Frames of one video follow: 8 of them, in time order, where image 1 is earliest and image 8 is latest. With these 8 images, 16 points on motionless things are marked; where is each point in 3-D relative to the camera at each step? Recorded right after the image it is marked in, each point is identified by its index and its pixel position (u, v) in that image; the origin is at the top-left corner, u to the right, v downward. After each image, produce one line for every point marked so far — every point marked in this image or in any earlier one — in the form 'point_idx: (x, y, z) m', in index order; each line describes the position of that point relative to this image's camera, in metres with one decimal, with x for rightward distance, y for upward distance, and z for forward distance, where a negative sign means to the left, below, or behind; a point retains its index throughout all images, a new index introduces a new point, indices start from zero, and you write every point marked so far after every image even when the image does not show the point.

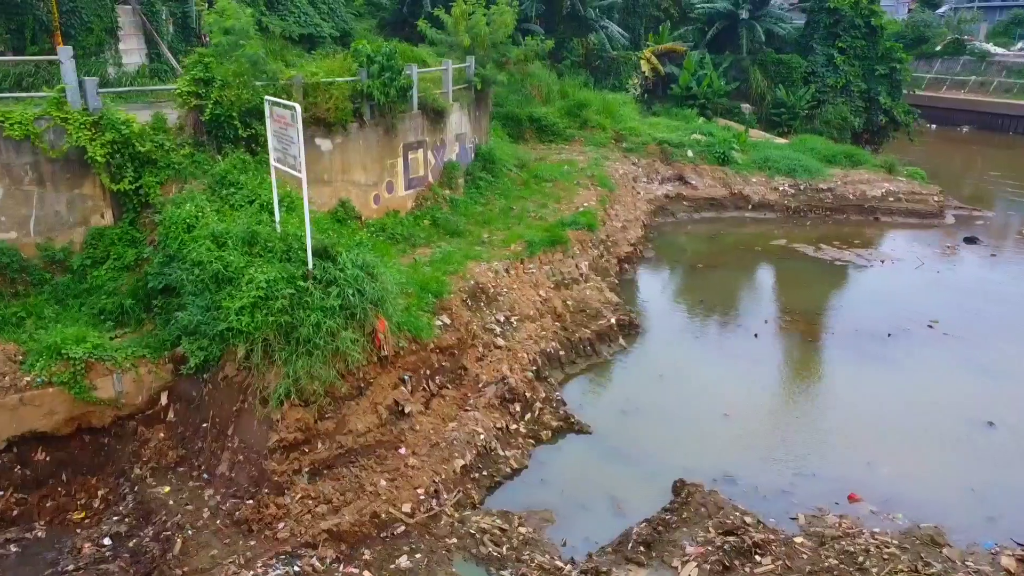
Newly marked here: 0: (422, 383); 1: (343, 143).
0: (-0.9, -1.0, +8.1) m
1: (-2.3, +2.0, +11.0) m
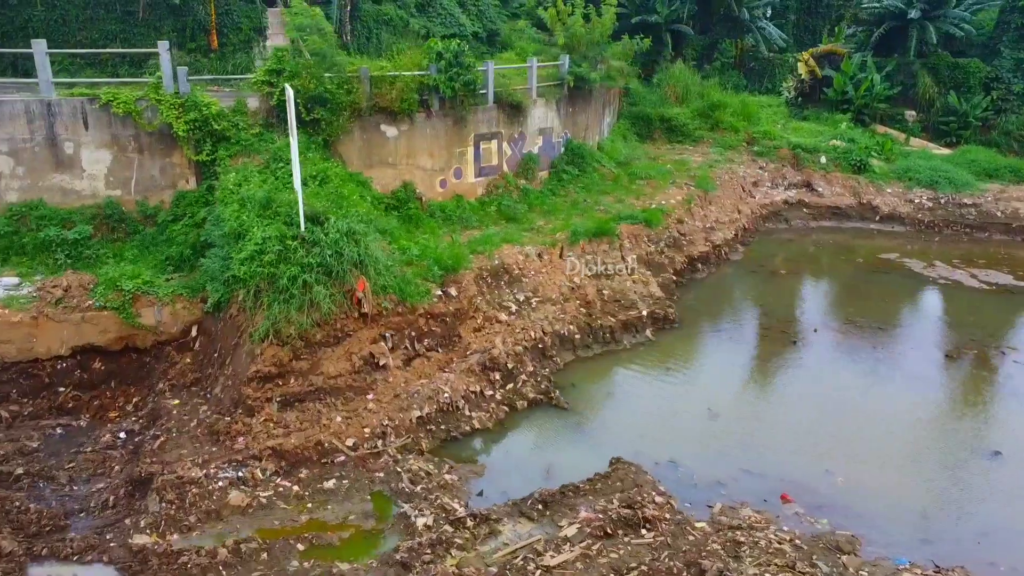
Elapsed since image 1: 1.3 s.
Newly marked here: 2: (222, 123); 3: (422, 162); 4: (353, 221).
0: (-1.2, -0.6, +9.1) m
1: (-1.6, +2.4, +12.3) m
2: (-3.8, +2.2, +10.6) m
3: (-1.4, +2.0, +12.6) m
4: (-2.0, +0.8, +9.2) m
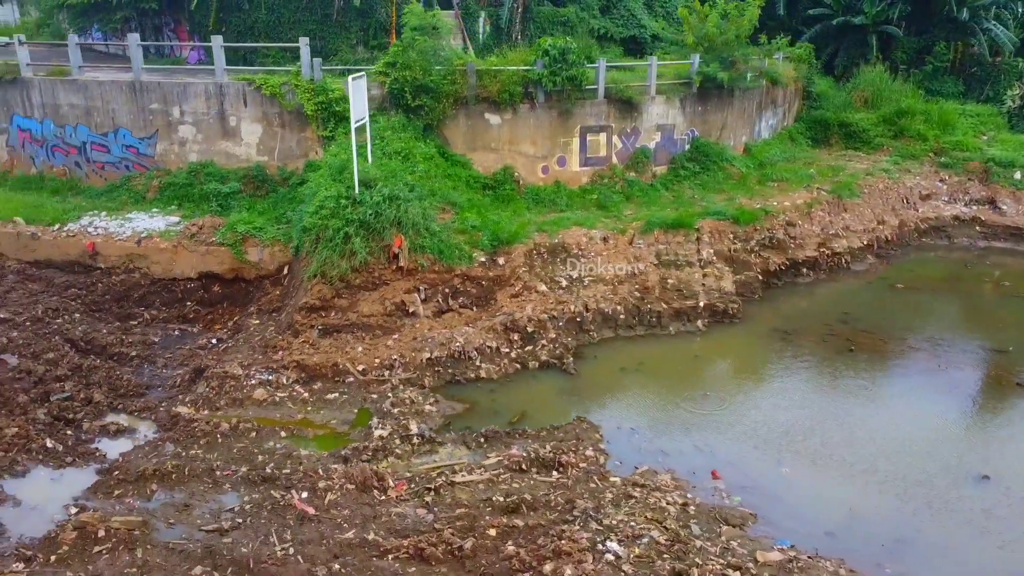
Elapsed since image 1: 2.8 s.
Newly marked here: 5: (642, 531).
0: (-1.0, -0.1, +10.6) m
1: (0.0, +2.9, +13.6) m
2: (-2.7, +2.9, +12.7) m
3: (+0.2, +2.4, +13.9) m
4: (-1.6, +1.3, +10.8) m
5: (+1.1, -2.1, +6.8) m
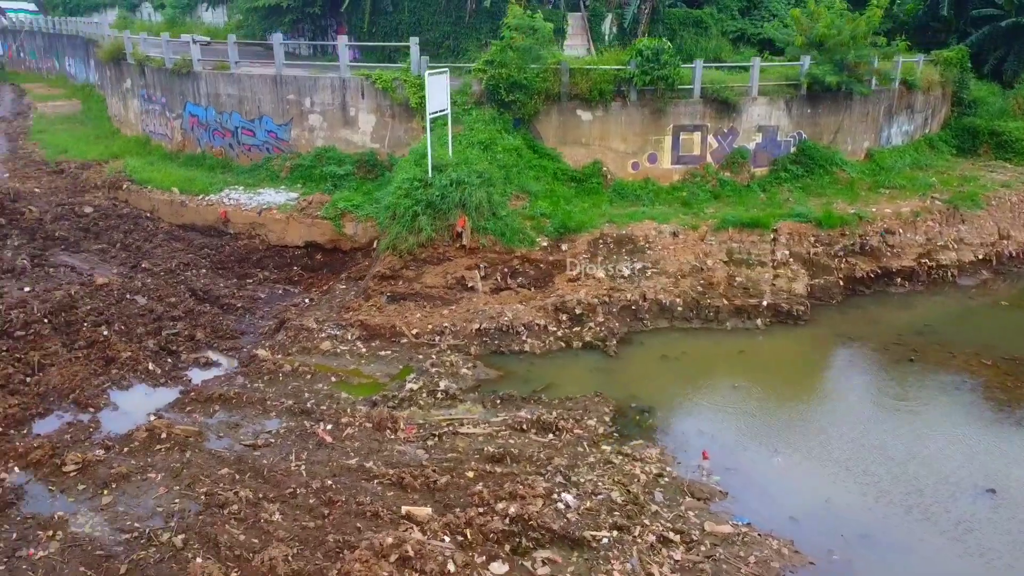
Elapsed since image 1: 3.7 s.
0: (-0.2, +0.2, +11.5) m
1: (+1.6, +3.1, +14.3) m
2: (-1.2, +3.3, +14.0) m
3: (+1.9, +2.6, +14.5) m
4: (-0.6, +1.7, +11.9) m
5: (+0.8, -1.9, +7.4) m
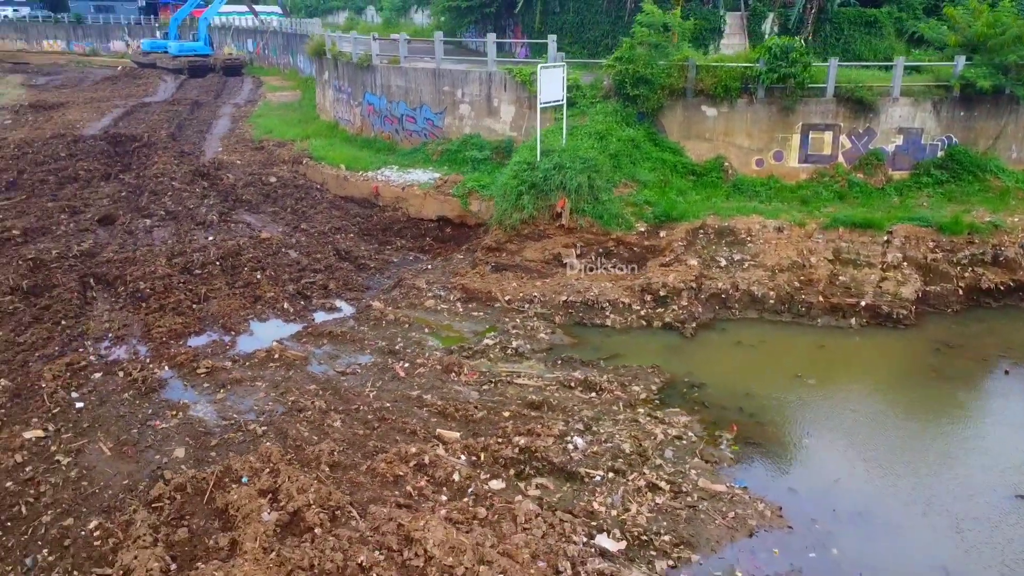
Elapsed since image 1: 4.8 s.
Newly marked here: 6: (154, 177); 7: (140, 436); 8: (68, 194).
0: (+1.3, +0.5, +12.4) m
1: (+4.0, +3.2, +14.6) m
2: (+1.2, +3.7, +15.0) m
3: (+4.2, +2.7, +14.8) m
4: (+1.1, +2.0, +12.9) m
5: (+1.1, -1.5, +8.2) m
6: (-7.5, +2.3, +16.7) m
7: (-3.8, -1.5, +8.2) m
8: (-8.9, +1.9, +16.0) m
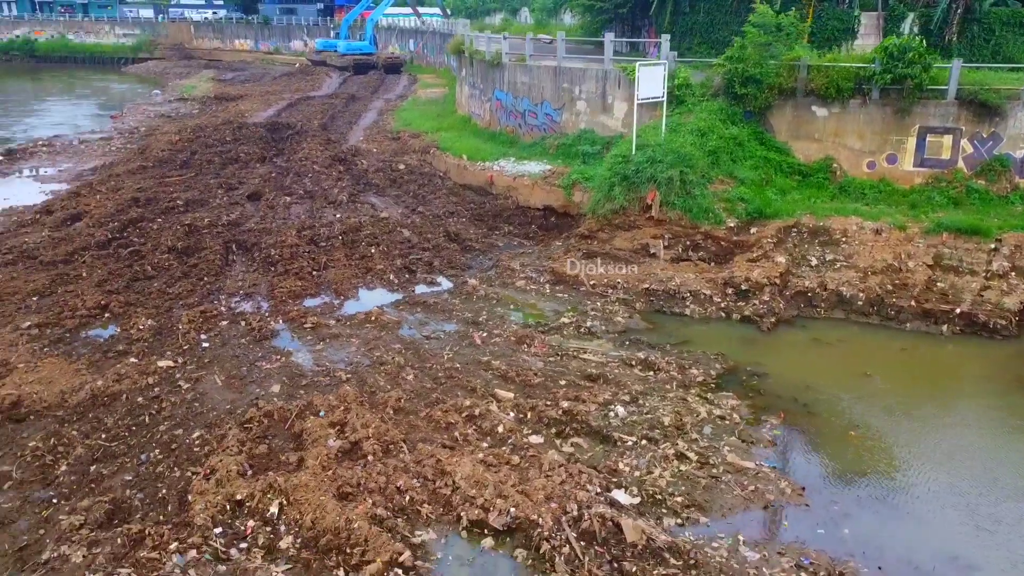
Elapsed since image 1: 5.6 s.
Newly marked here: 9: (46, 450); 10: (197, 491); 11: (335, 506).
0: (+2.7, +0.7, +12.8) m
1: (+5.9, +3.2, +14.5) m
2: (+3.3, +3.8, +15.4) m
3: (+6.2, +2.6, +14.6) m
4: (+2.7, +2.2, +13.3) m
5: (+1.6, -1.4, +8.7) m
6: (-4.9, +3.0, +18.6) m
7: (-3.2, -1.0, +9.6) m
8: (-6.5, +2.6, +18.2) m
9: (-4.5, -1.6, +7.7) m
10: (-2.7, -1.8, +6.9) m
11: (-1.5, -1.8, +6.7) m
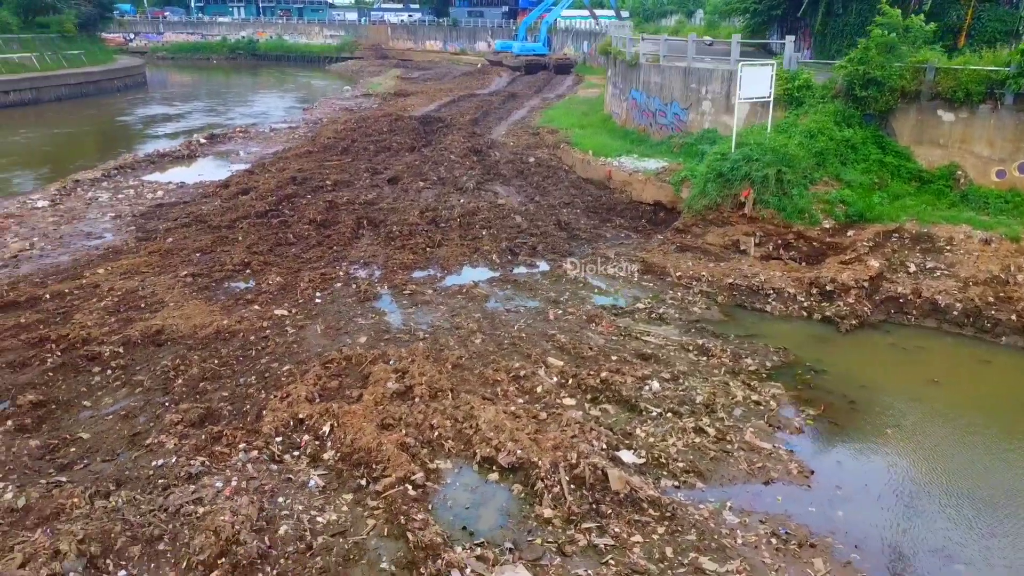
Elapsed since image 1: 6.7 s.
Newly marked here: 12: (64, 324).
0: (+4.2, +0.7, +13.0) m
1: (+7.9, +2.9, +13.8) m
2: (+5.6, +3.7, +15.3) m
3: (+8.1, +2.4, +13.9) m
4: (+4.4, +2.2, +13.4) m
5: (+2.1, -1.2, +9.2) m
6: (-1.8, +3.5, +20.3) m
7: (-2.3, -0.5, +11.1) m
8: (-3.4, +3.2, +20.2) m
9: (-4.1, -0.9, +9.6) m
10: (-2.5, -1.3, +8.4) m
11: (-1.4, -1.4, +7.9) m
12: (-6.1, -0.5, +10.8) m
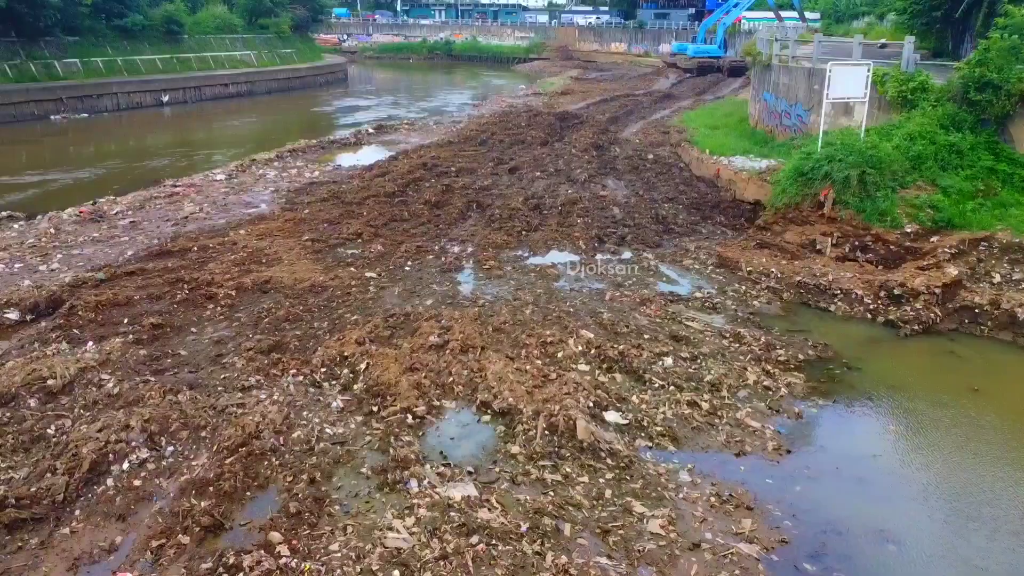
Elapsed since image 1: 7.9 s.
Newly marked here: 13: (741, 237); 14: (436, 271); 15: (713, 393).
0: (+5.4, +0.7, +12.8) m
1: (+9.4, +2.6, +12.9) m
2: (+7.5, +3.6, +14.8) m
3: (+9.6, +2.1, +12.9) m
4: (+5.8, +2.2, +13.2) m
5: (+2.3, -1.0, +9.7) m
6: (+1.5, +3.8, +21.3) m
7: (-1.4, 0.0, +12.5) m
8: (-0.1, +3.7, +21.6) m
9: (-3.5, -0.3, +11.4) m
10: (-2.3, -0.7, +10.0) m
11: (-1.3, -1.0, +9.2) m
12: (-5.1, +0.3, +13.1) m
13: (+4.2, +0.9, +14.7) m
14: (-1.3, +0.3, +13.5) m
15: (+2.3, -1.2, +9.2) m
